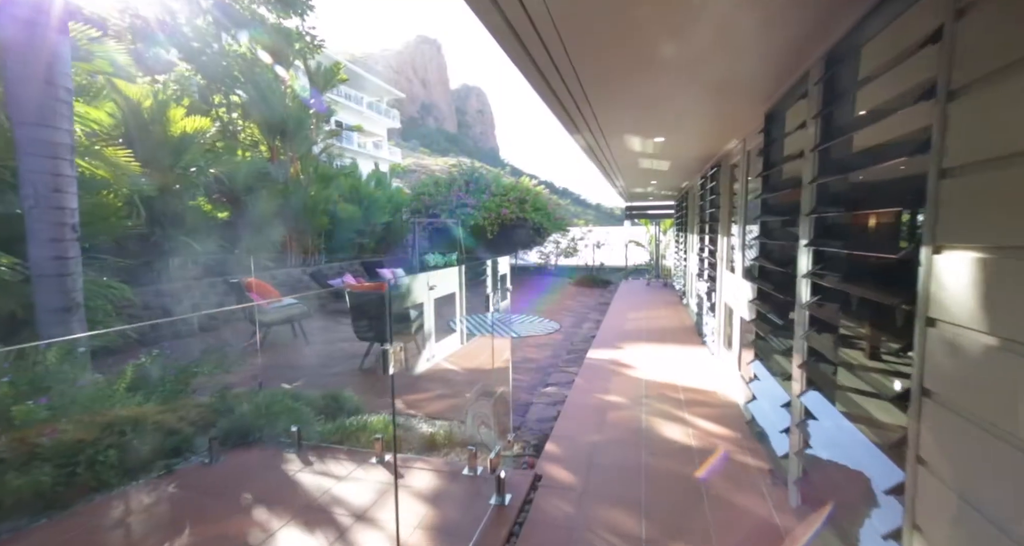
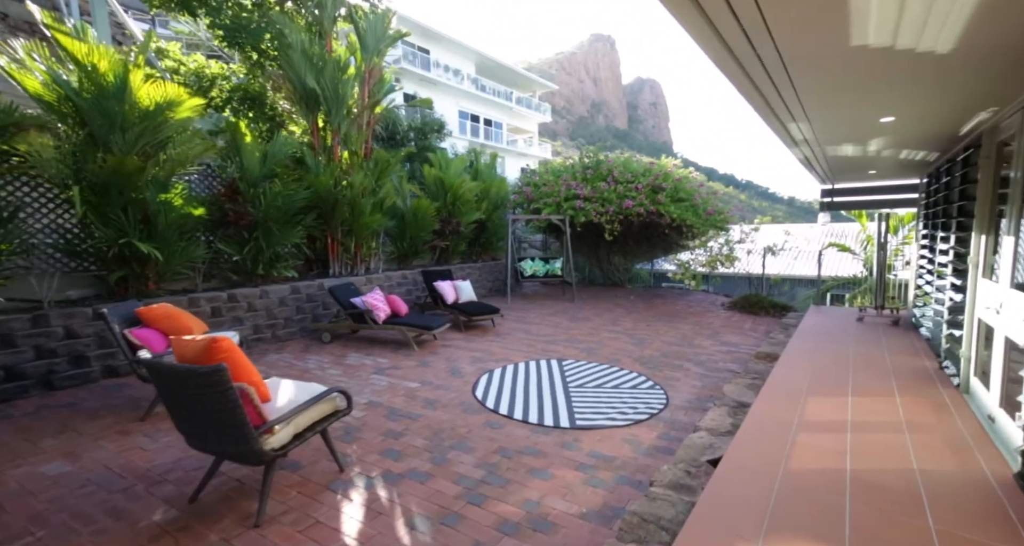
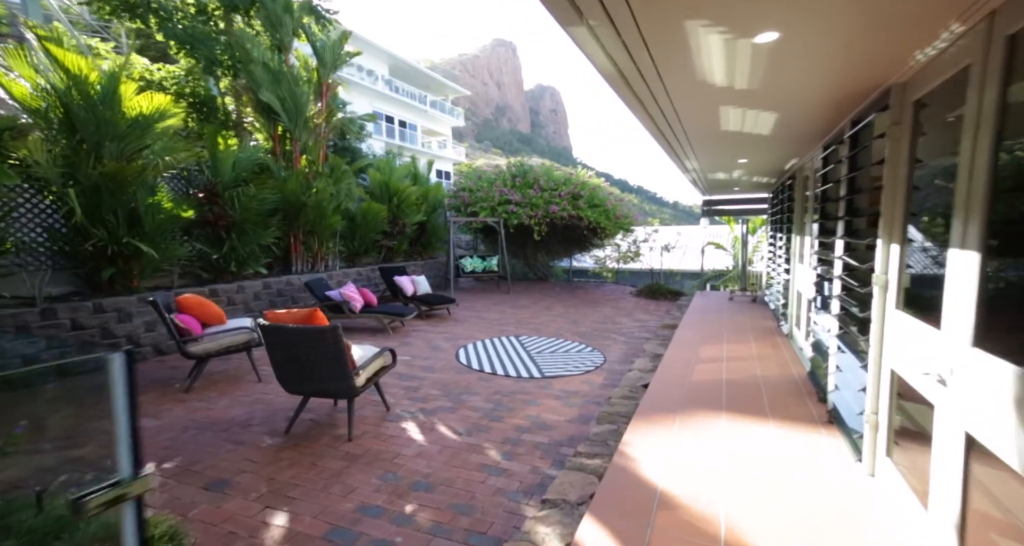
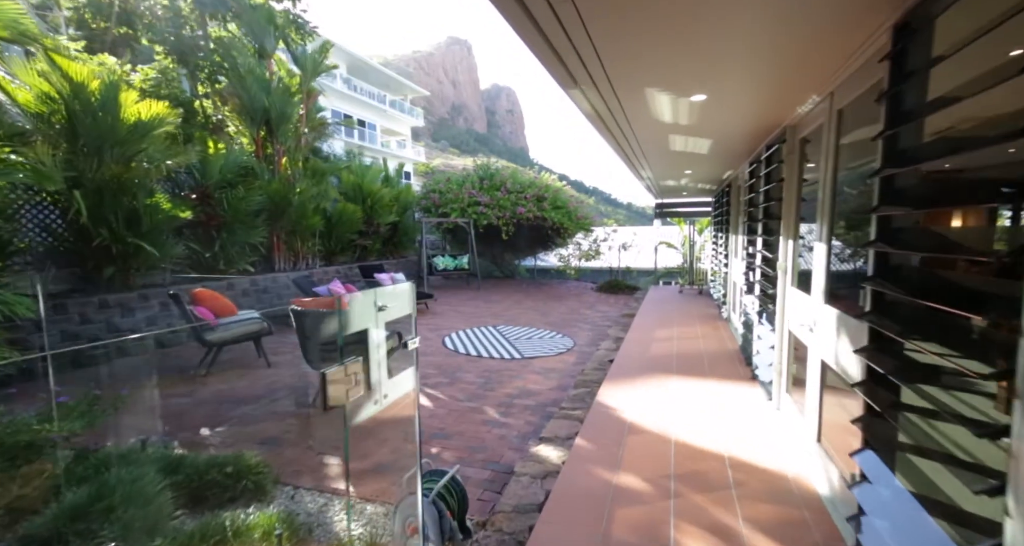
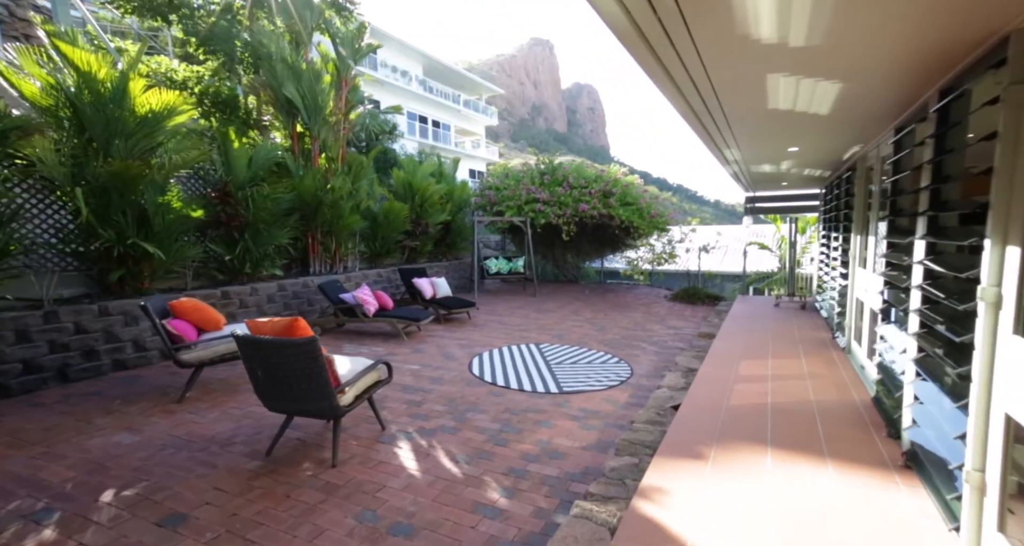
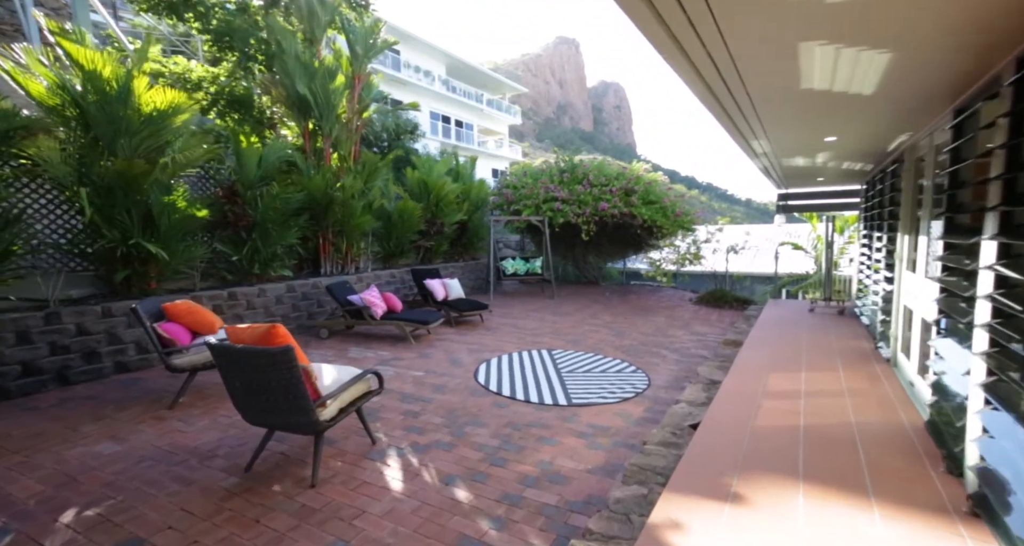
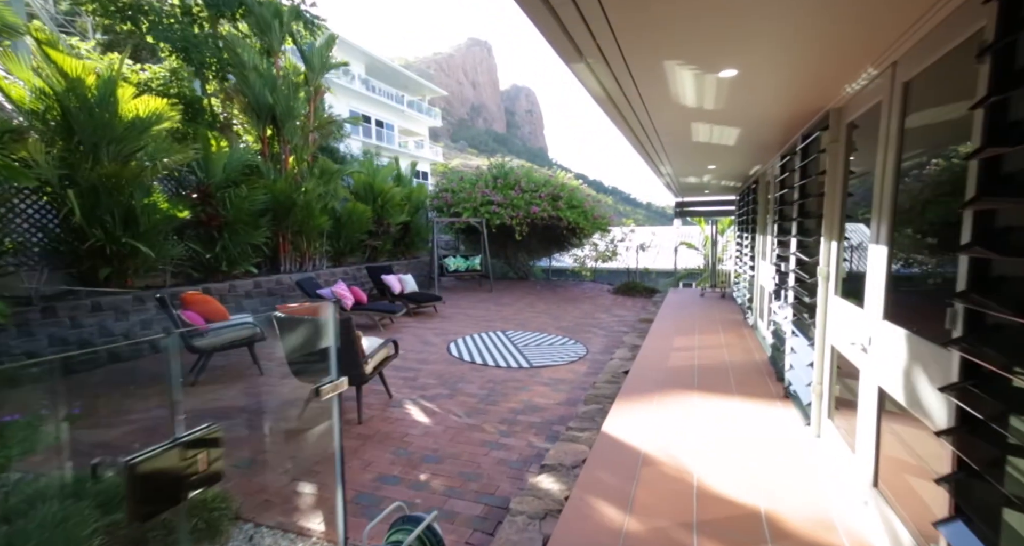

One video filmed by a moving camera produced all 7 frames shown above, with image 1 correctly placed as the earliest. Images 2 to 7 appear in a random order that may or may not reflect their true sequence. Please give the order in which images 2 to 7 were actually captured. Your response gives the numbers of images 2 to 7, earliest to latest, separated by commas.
4, 7, 3, 5, 6, 2
